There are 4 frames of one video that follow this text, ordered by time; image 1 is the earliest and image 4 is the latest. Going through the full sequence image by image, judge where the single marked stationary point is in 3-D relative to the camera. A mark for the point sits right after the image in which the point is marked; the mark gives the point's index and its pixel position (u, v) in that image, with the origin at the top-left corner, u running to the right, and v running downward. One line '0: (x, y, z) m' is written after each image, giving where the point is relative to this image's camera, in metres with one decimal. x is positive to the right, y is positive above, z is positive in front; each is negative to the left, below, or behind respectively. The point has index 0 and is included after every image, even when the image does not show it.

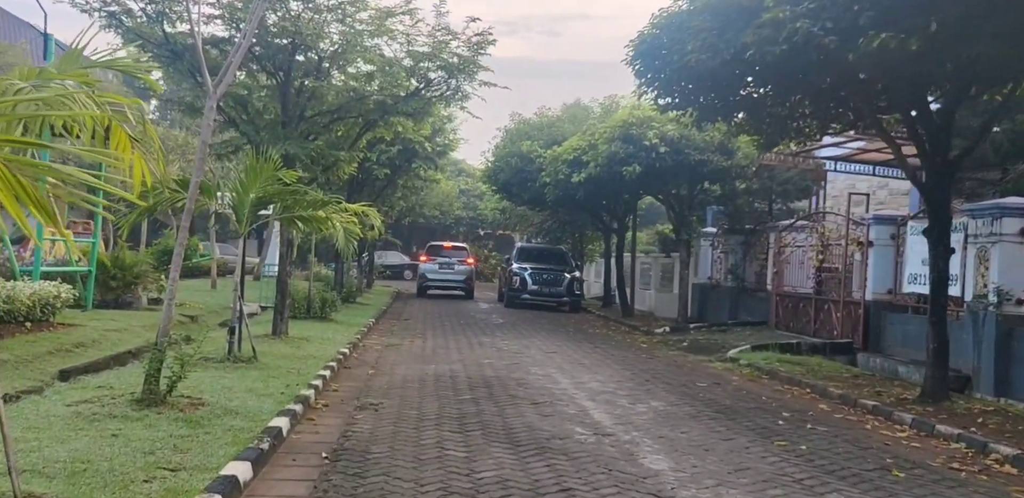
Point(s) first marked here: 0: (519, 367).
0: (+0.1, -1.6, +13.1) m
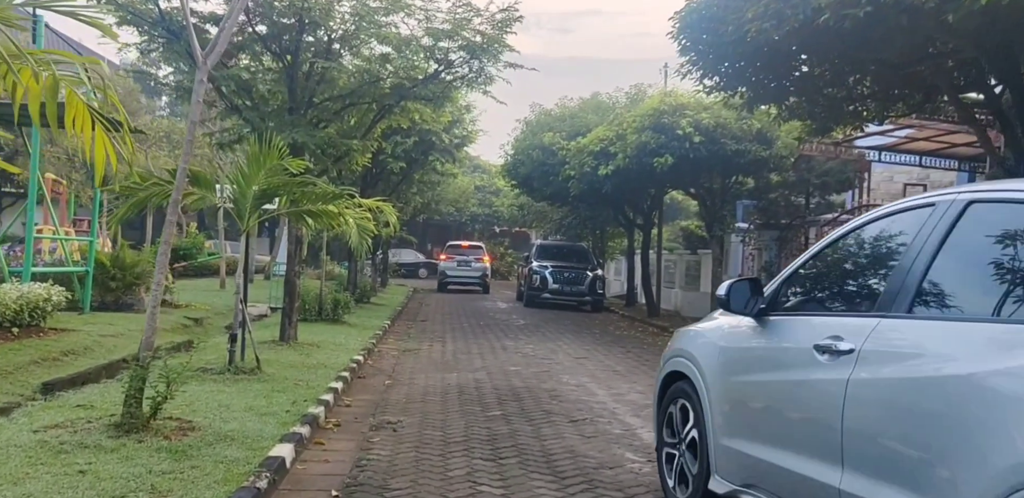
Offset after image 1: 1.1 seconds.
0: (+0.5, -1.5, +12.0) m
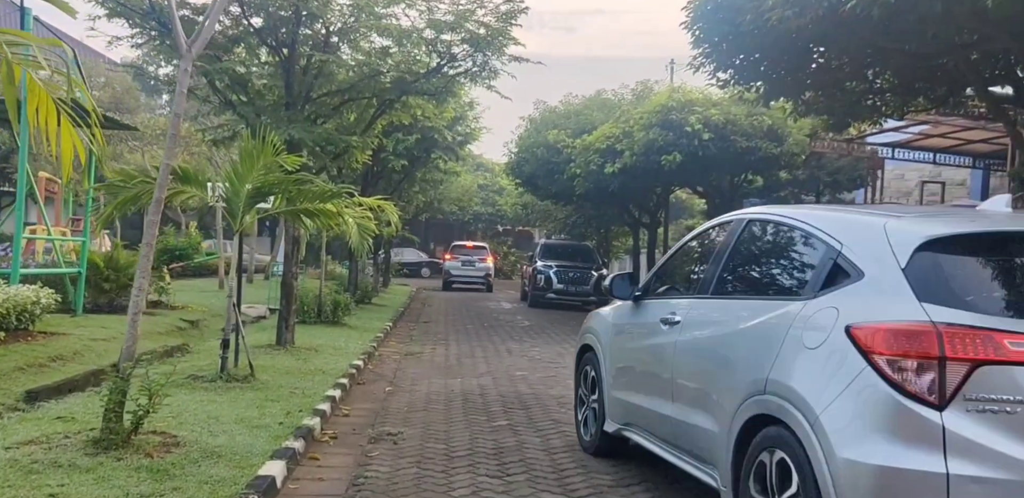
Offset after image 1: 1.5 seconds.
0: (+0.5, -1.6, +11.5) m
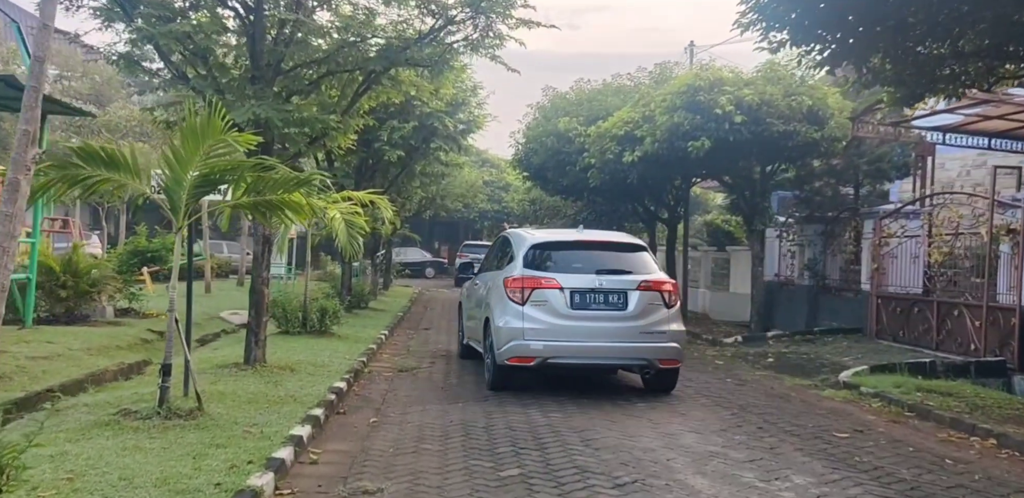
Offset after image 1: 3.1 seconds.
0: (+0.6, -1.5, +9.6) m
